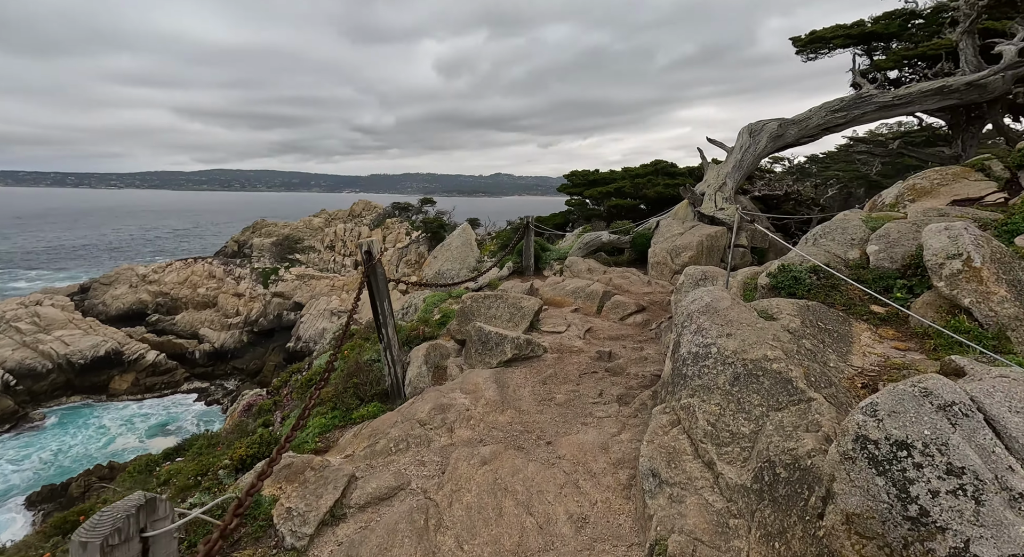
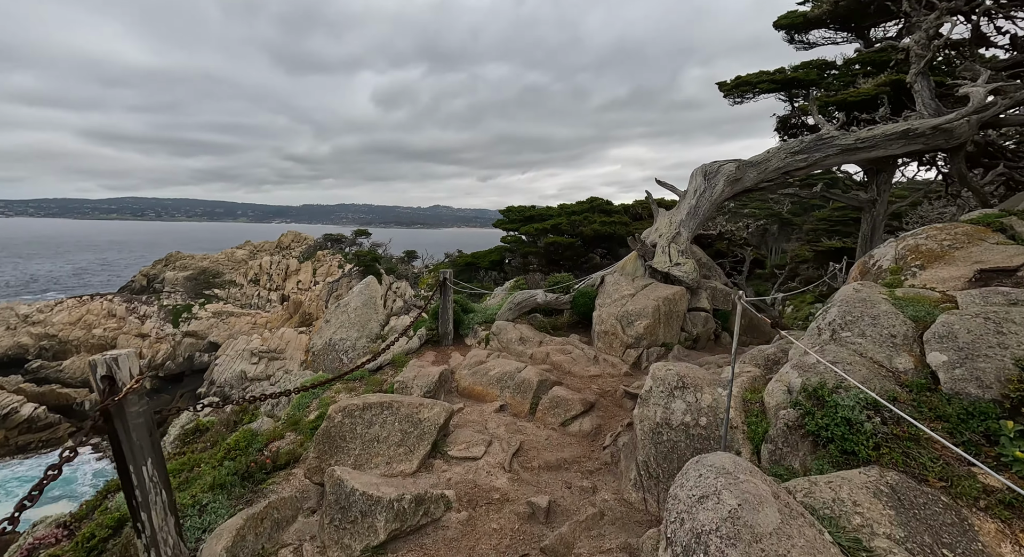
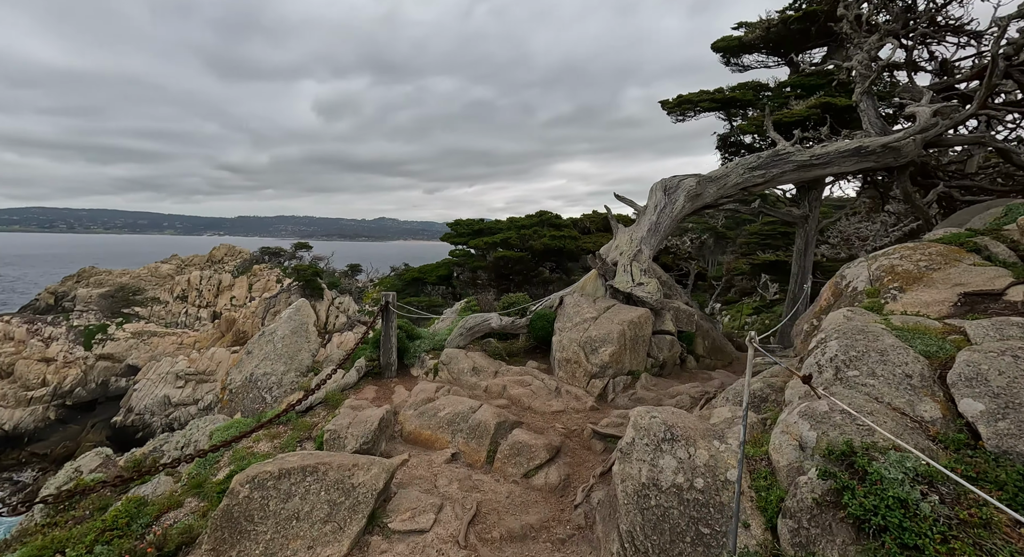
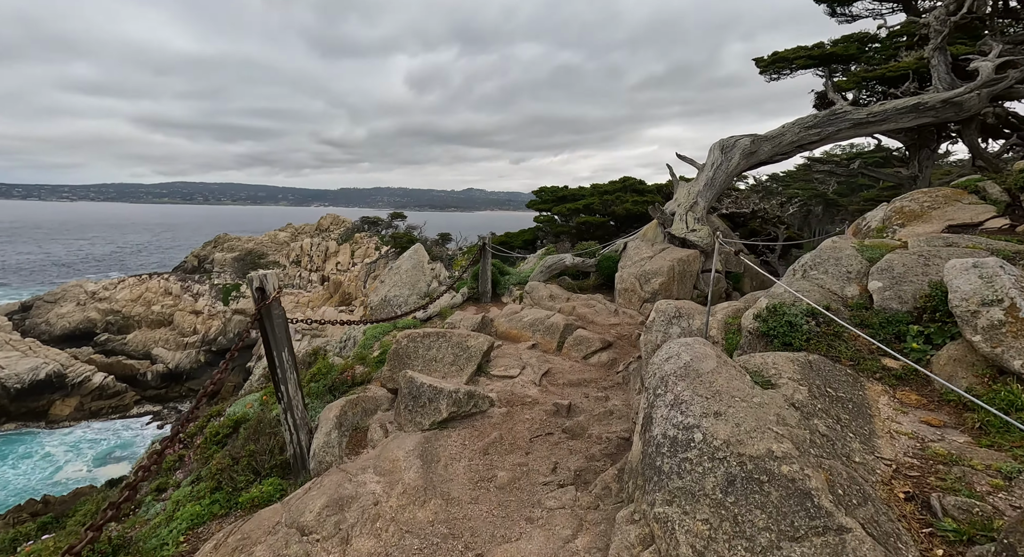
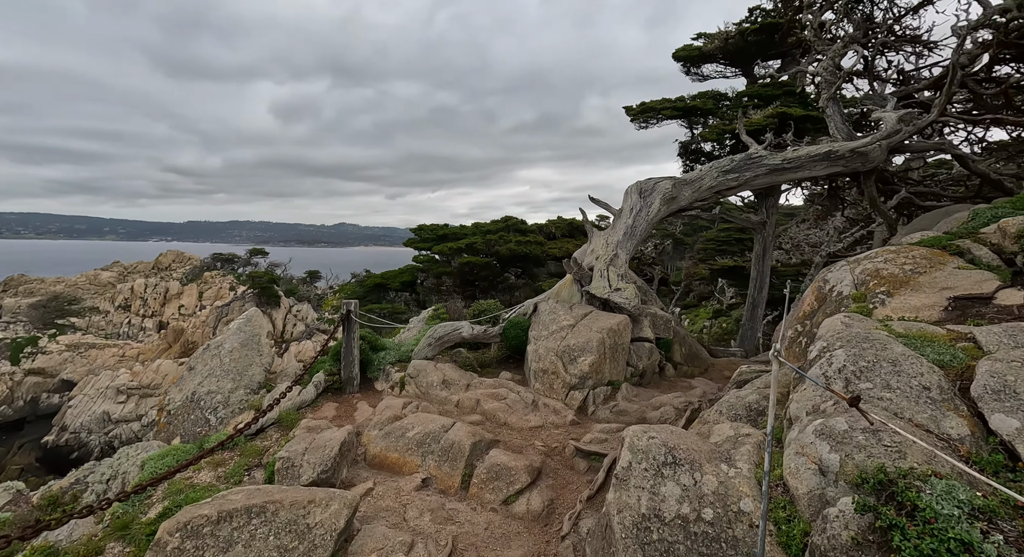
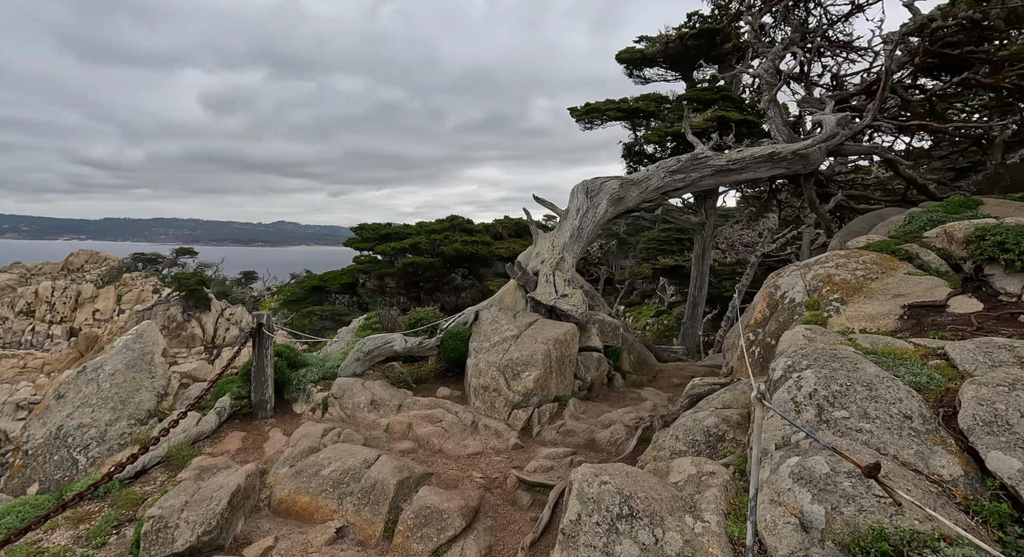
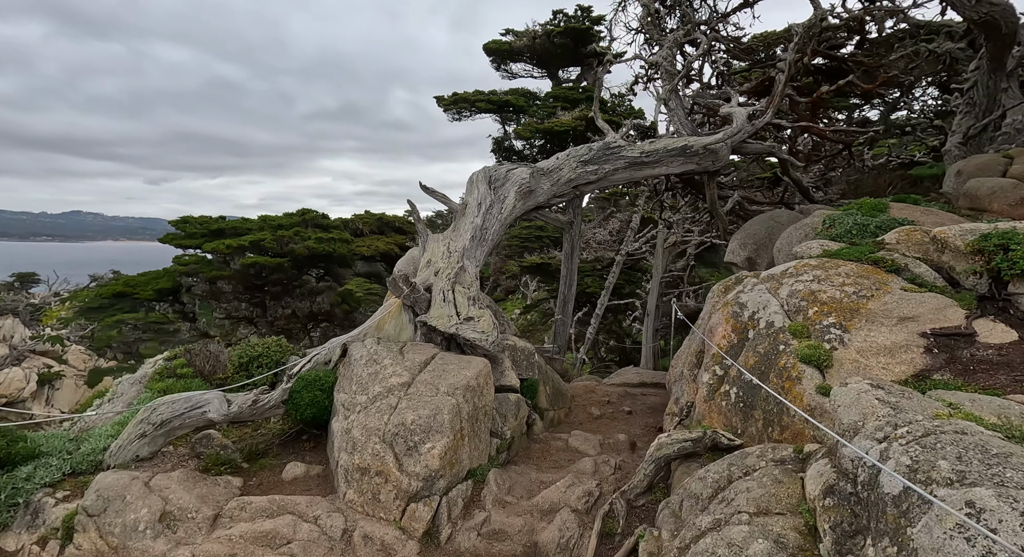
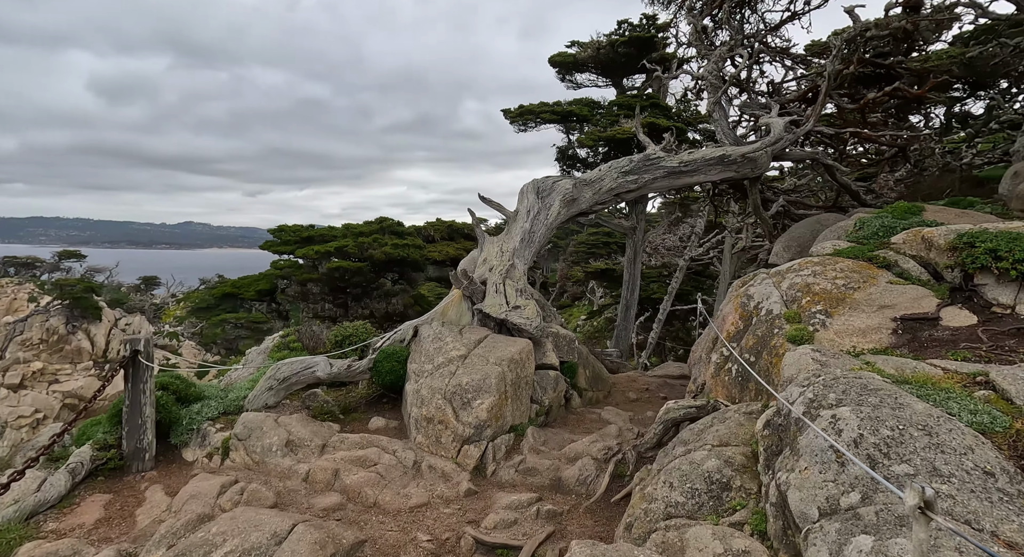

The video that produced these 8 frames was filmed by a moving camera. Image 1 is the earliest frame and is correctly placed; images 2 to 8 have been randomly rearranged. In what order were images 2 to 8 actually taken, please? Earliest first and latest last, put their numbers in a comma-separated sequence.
4, 2, 3, 5, 6, 8, 7
